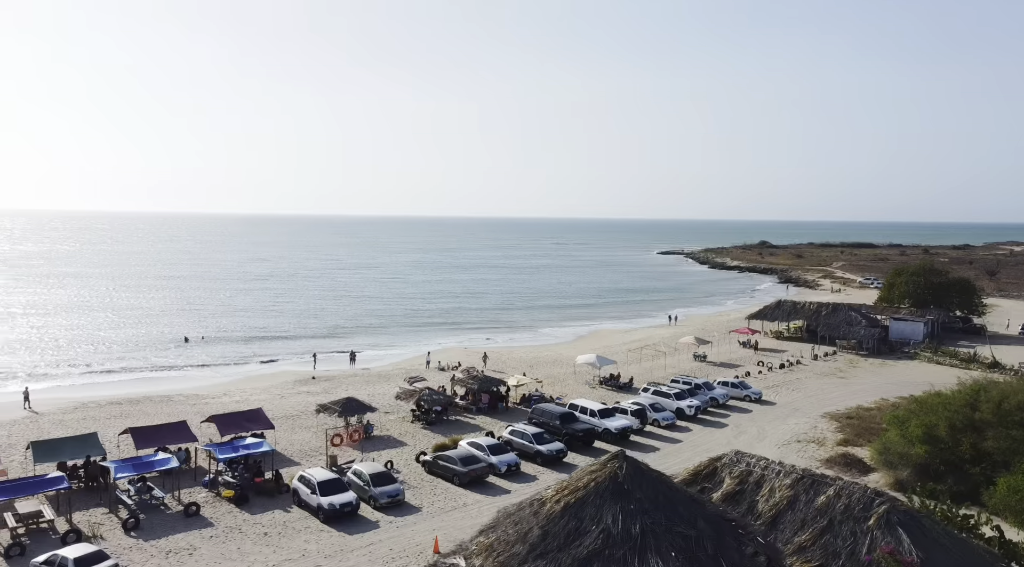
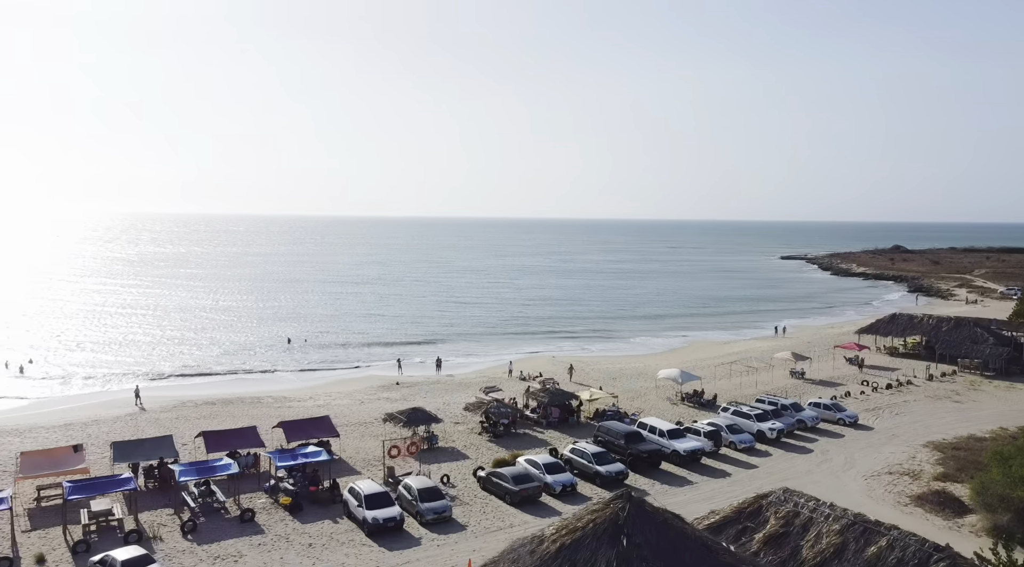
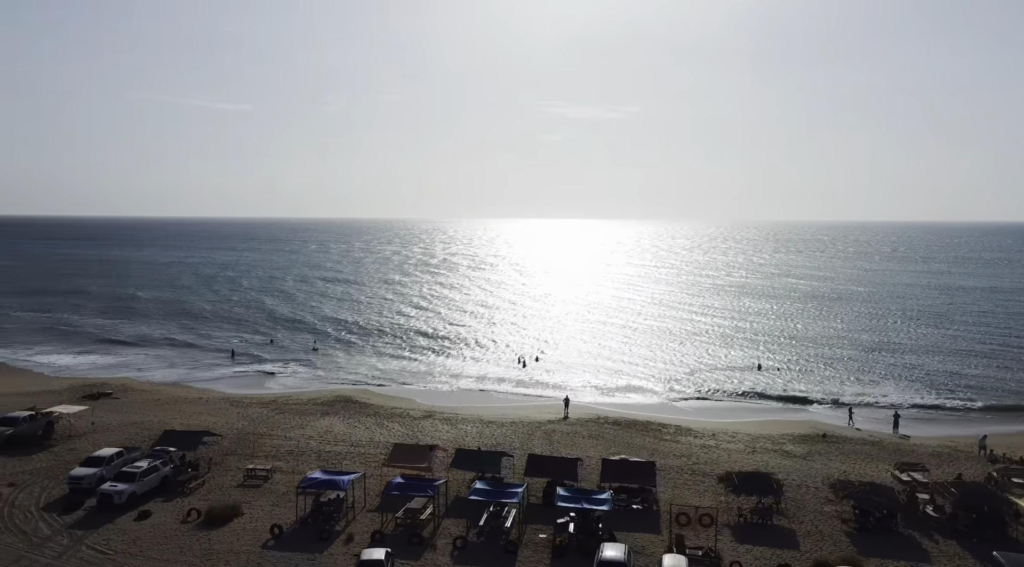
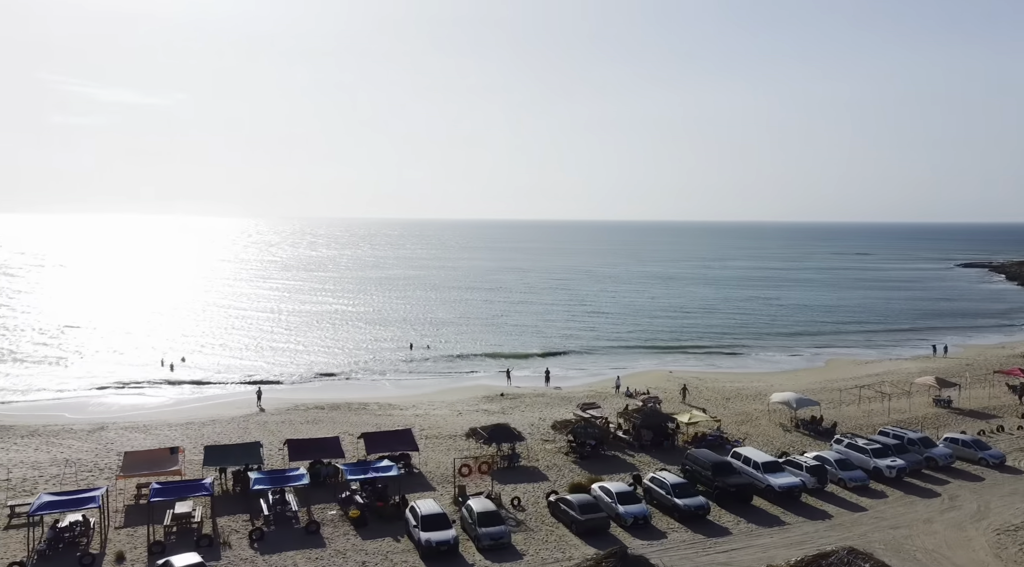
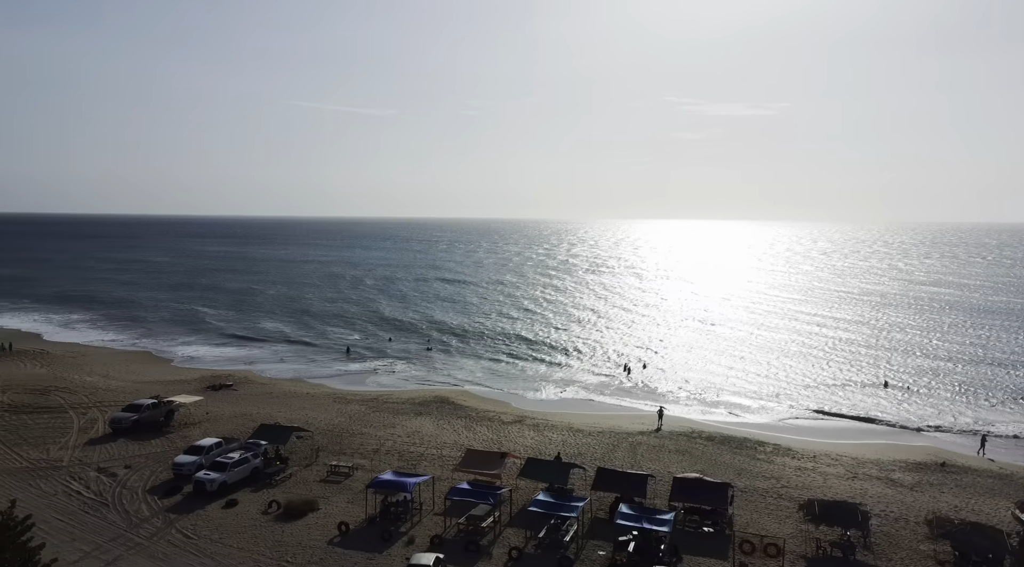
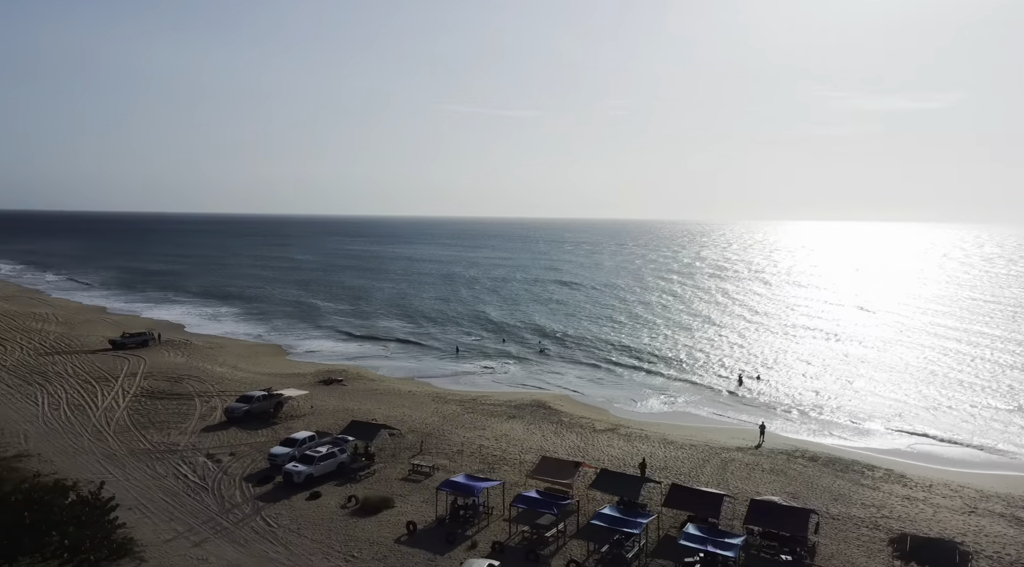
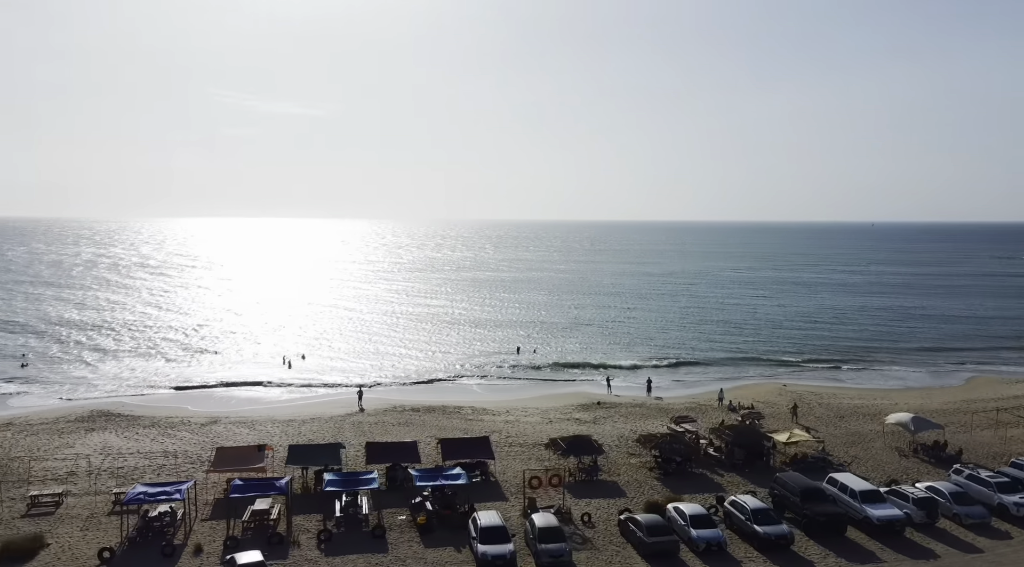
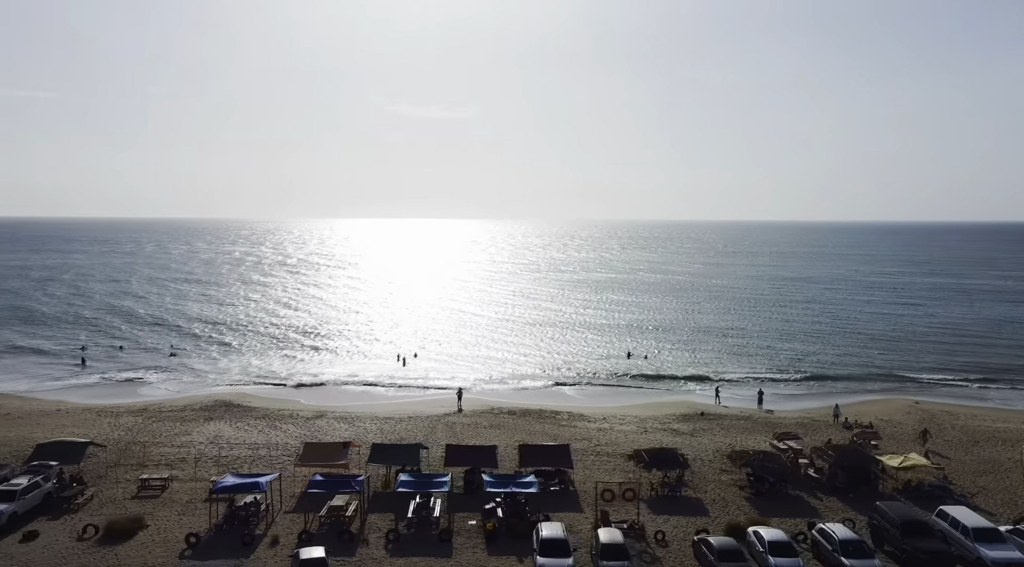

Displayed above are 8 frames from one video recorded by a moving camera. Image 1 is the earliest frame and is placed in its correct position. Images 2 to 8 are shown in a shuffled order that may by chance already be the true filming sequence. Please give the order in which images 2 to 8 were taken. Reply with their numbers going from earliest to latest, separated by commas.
2, 4, 7, 8, 3, 5, 6
